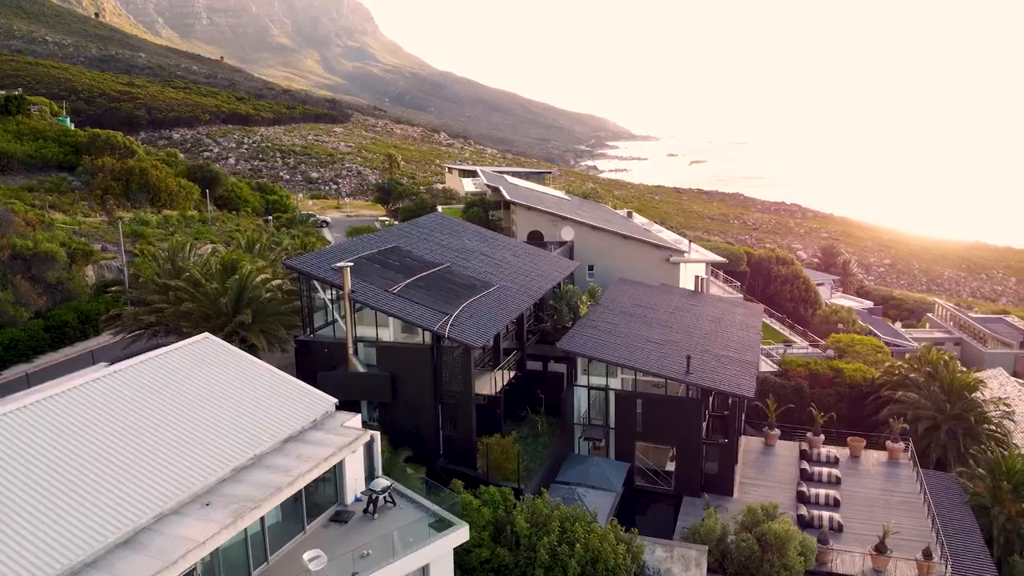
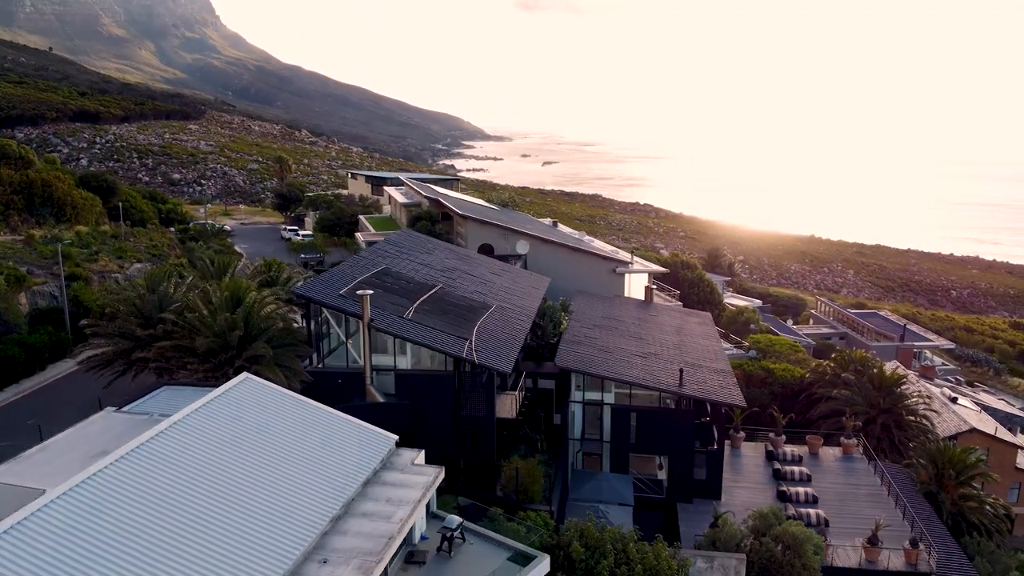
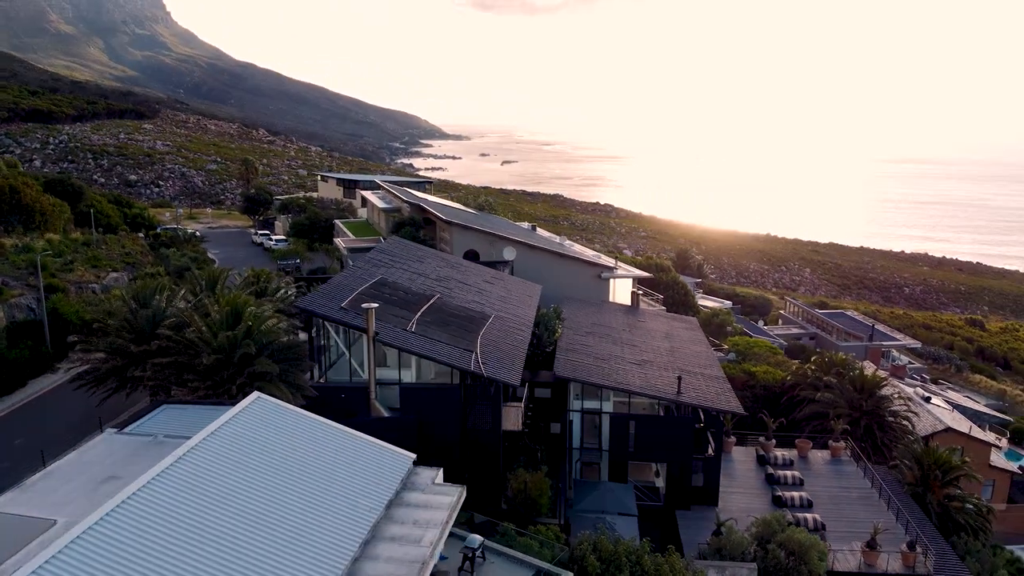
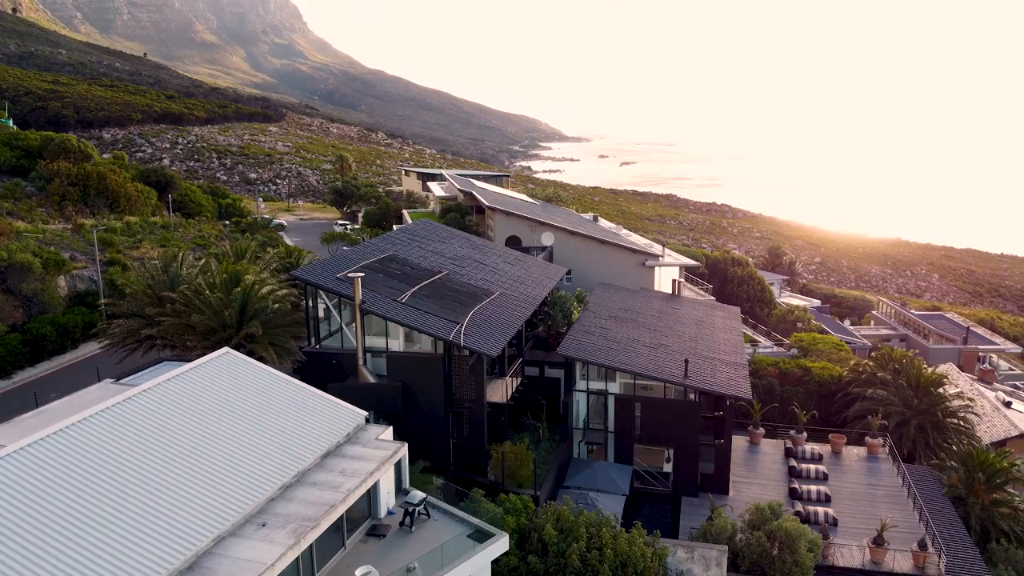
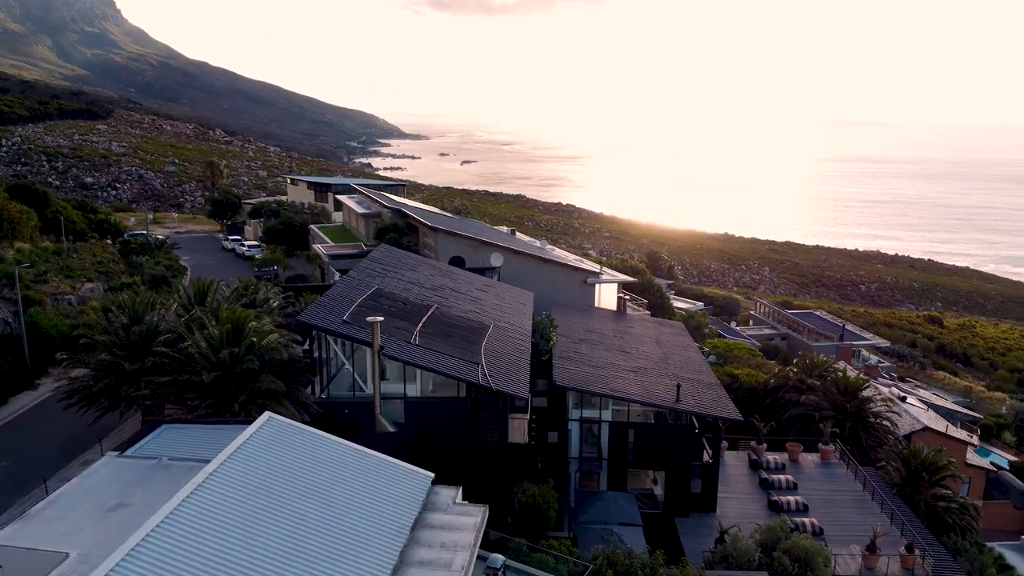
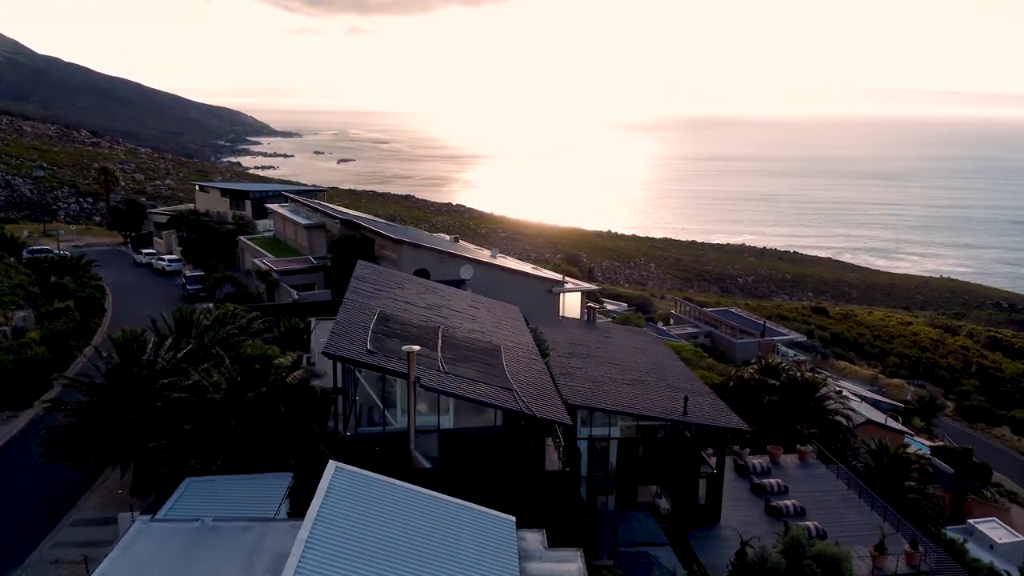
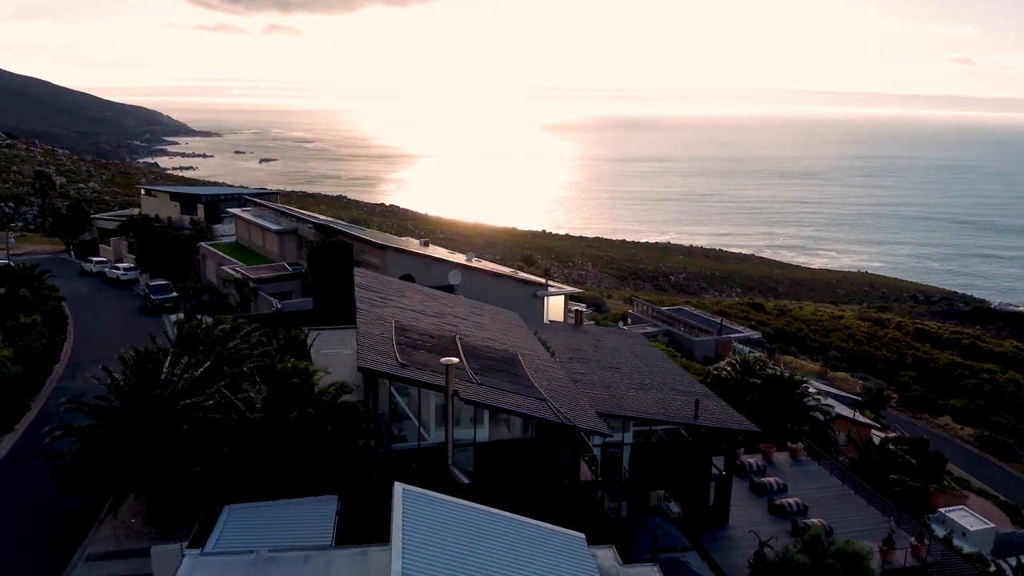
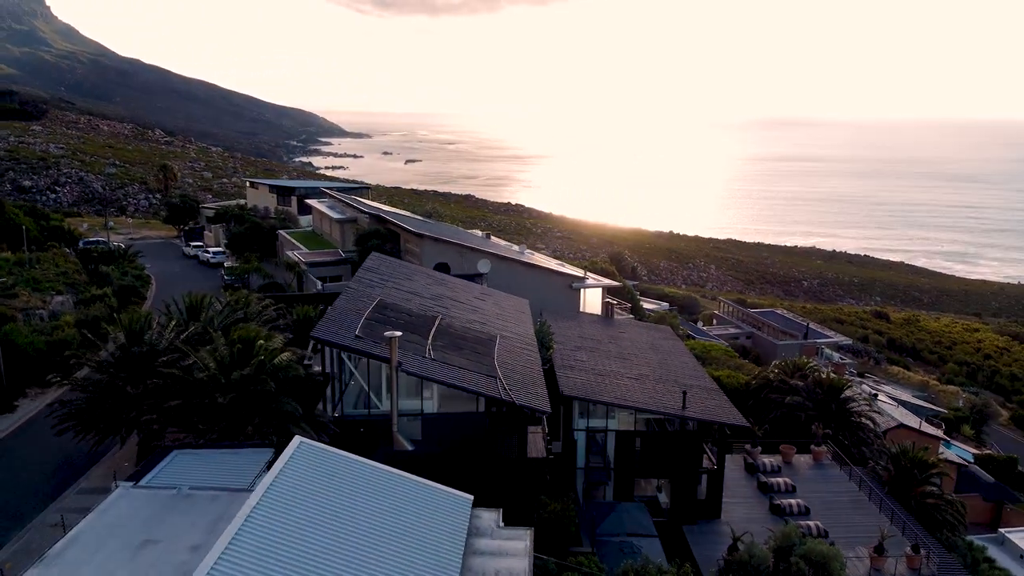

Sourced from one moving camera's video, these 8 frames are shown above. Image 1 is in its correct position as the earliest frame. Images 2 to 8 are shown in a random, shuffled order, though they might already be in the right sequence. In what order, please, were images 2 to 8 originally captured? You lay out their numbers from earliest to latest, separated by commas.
4, 2, 3, 5, 8, 6, 7
